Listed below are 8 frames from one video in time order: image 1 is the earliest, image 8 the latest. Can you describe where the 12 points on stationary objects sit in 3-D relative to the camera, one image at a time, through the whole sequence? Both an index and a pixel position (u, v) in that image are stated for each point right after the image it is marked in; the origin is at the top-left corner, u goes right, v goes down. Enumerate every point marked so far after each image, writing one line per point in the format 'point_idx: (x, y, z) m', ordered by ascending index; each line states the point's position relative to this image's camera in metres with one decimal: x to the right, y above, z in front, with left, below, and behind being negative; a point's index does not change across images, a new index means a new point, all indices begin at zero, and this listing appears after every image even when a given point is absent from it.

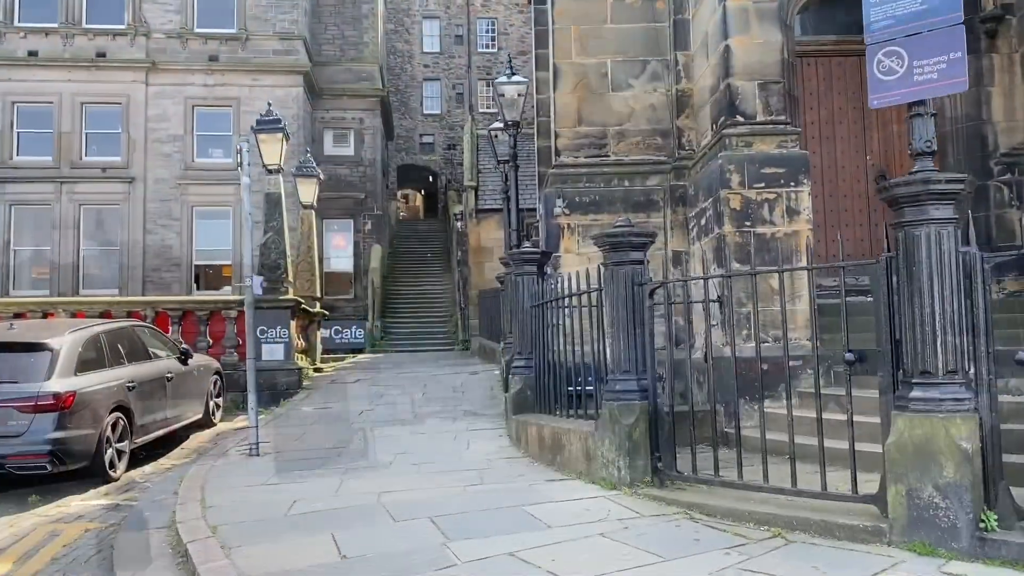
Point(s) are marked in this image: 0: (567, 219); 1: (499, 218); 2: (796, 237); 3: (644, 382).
0: (+0.5, +0.6, +8.2) m
1: (-0.3, +1.5, +18.3) m
2: (+2.2, +0.4, +6.9) m
3: (+0.7, -0.5, +4.9) m
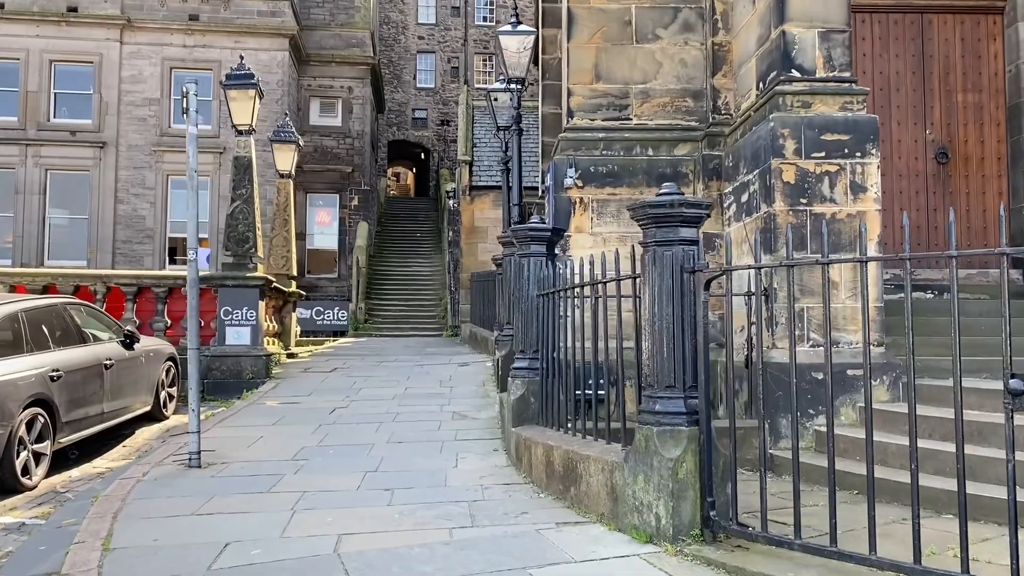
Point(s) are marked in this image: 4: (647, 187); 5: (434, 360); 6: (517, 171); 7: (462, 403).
0: (+0.5, +0.7, +7.0) m
1: (-0.3, +1.8, +17.0) m
2: (+2.3, +0.4, +5.7) m
3: (+0.8, -0.5, +3.7) m
4: (+1.1, +0.8, +7.0) m
5: (-1.1, -1.0, +12.6) m
6: (0.0, +1.2, +8.6) m
7: (-0.5, -1.1, +8.2) m
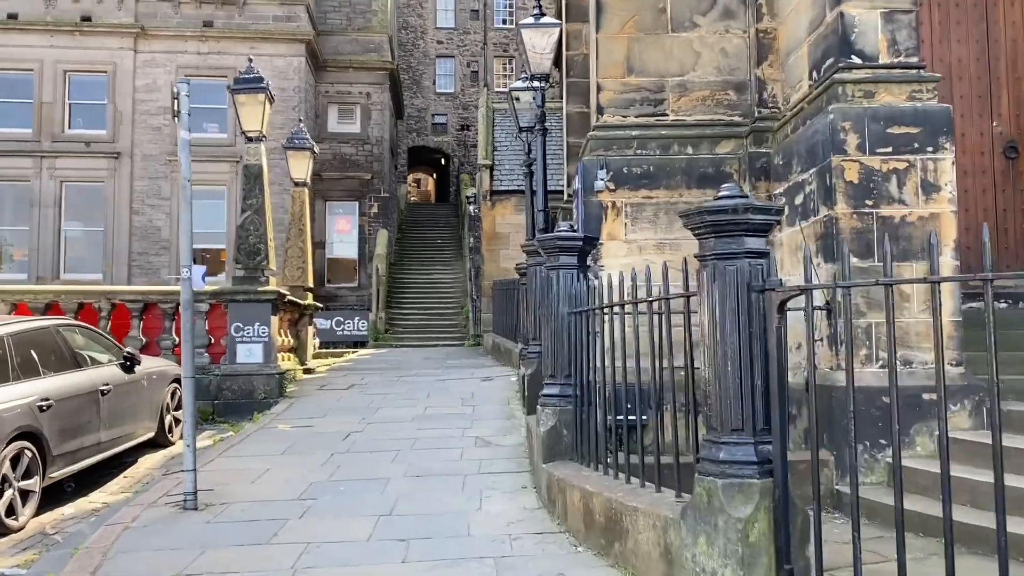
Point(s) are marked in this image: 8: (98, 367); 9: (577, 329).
0: (+0.7, +0.6, +6.4) m
1: (+0.1, +1.6, +16.4) m
2: (+2.4, +0.4, +5.0) m
3: (+0.9, -0.6, +3.1) m
4: (+1.3, +0.7, +6.4) m
5: (-0.8, -1.2, +12.0) m
6: (+0.3, +1.1, +8.0) m
7: (-0.2, -1.2, +7.6) m
8: (-3.3, -0.6, +7.0) m
9: (+0.4, -0.2, +4.9) m
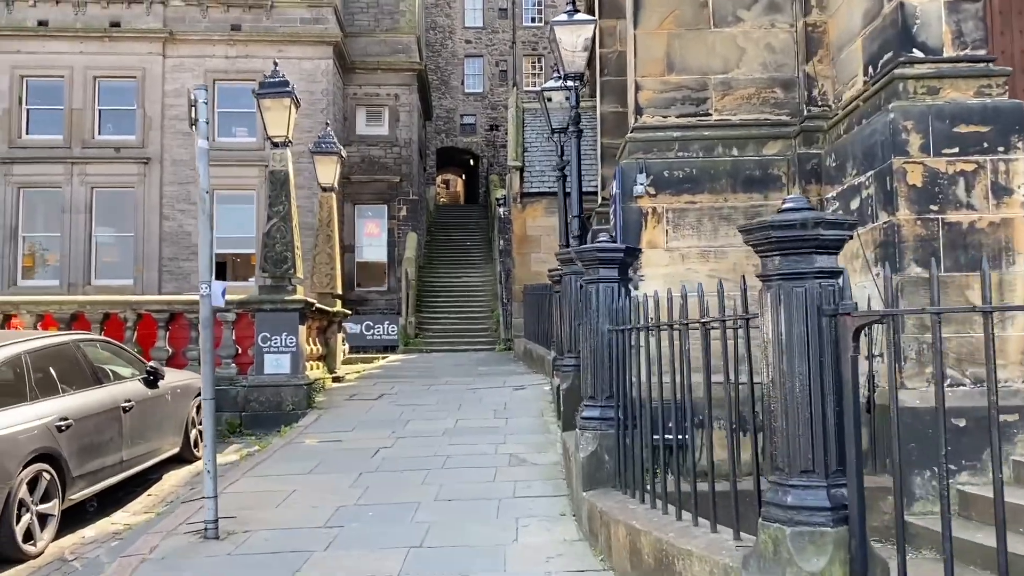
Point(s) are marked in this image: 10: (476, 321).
0: (+1.0, +0.6, +6.0) m
1: (+0.7, +1.6, +16.1) m
2: (+2.6, +0.3, +4.6) m
3: (+1.0, -0.6, +2.7) m
4: (+1.5, +0.7, +6.0) m
5: (-0.3, -1.2, +11.7) m
6: (+0.6, +1.1, +7.6) m
7: (+0.1, -1.3, +7.3) m
8: (-3.1, -0.7, +6.8) m
9: (+0.6, -0.3, +4.5) m
10: (-0.8, -0.7, +20.0) m
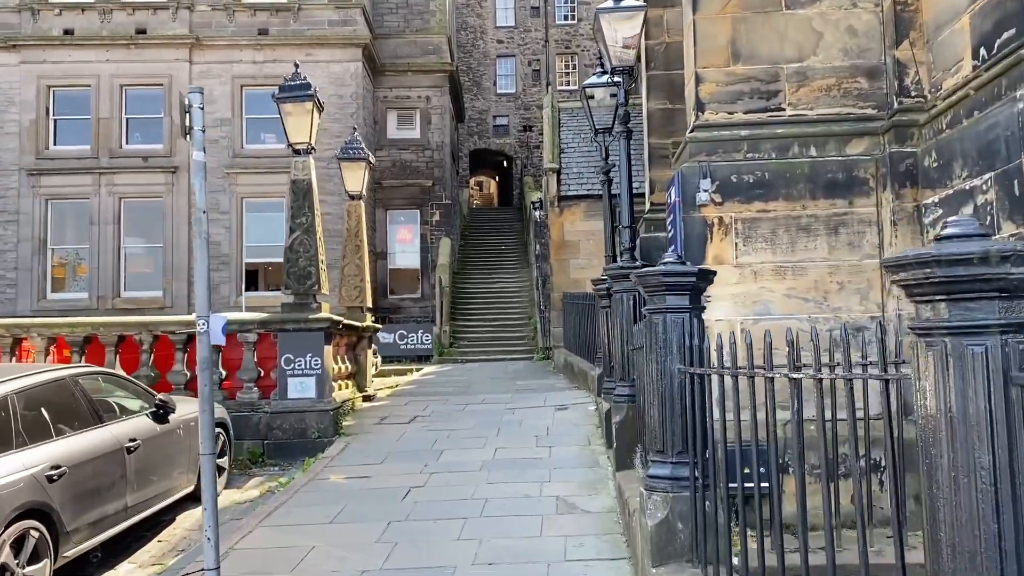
0: (+1.2, +0.4, +5.3) m
1: (+1.3, +1.4, +15.3) m
2: (+2.8, +0.2, +3.8) m
3: (+1.2, -0.8, +1.9) m
4: (+1.8, +0.5, +5.2) m
5: (+0.2, -1.4, +11.0) m
6: (+0.9, +0.9, +6.9) m
7: (+0.4, -1.4, +6.5) m
8: (-2.7, -0.9, +6.2) m
9: (+0.8, -0.4, +3.8) m
10: (0.0, -0.9, +19.3) m
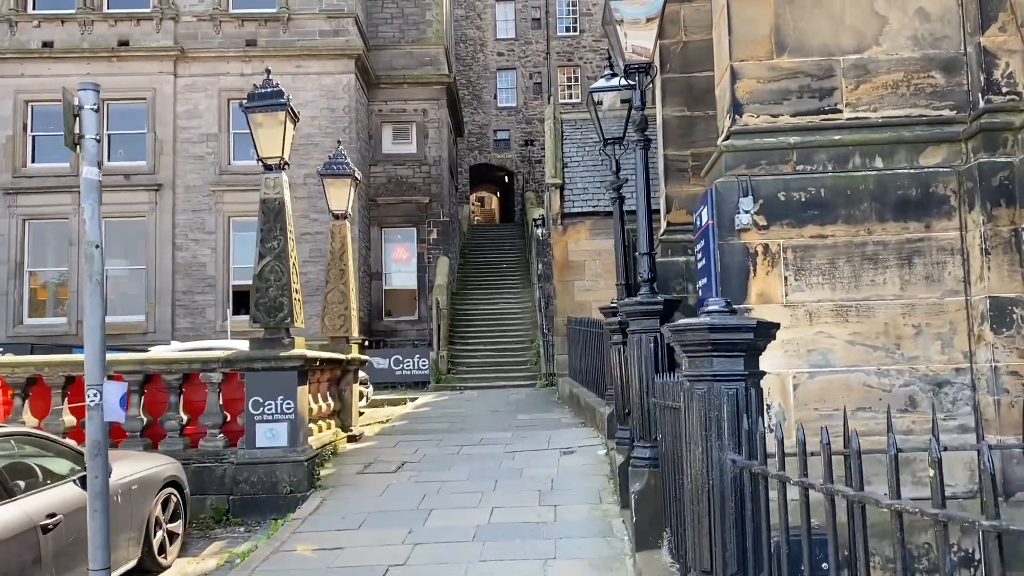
0: (+1.2, +0.2, +4.2) m
1: (+1.3, +1.0, +14.3) m
2: (+2.8, 0.0, +2.7) m
3: (+1.1, -0.9, +0.9) m
4: (+1.7, +0.3, +4.2) m
5: (+0.2, -1.7, +9.9) m
6: (+0.9, +0.7, +5.8) m
7: (+0.4, -1.7, +5.5) m
8: (-2.8, -1.2, +5.2) m
9: (+0.8, -0.6, +2.7) m
10: (0.0, -1.4, +18.2) m
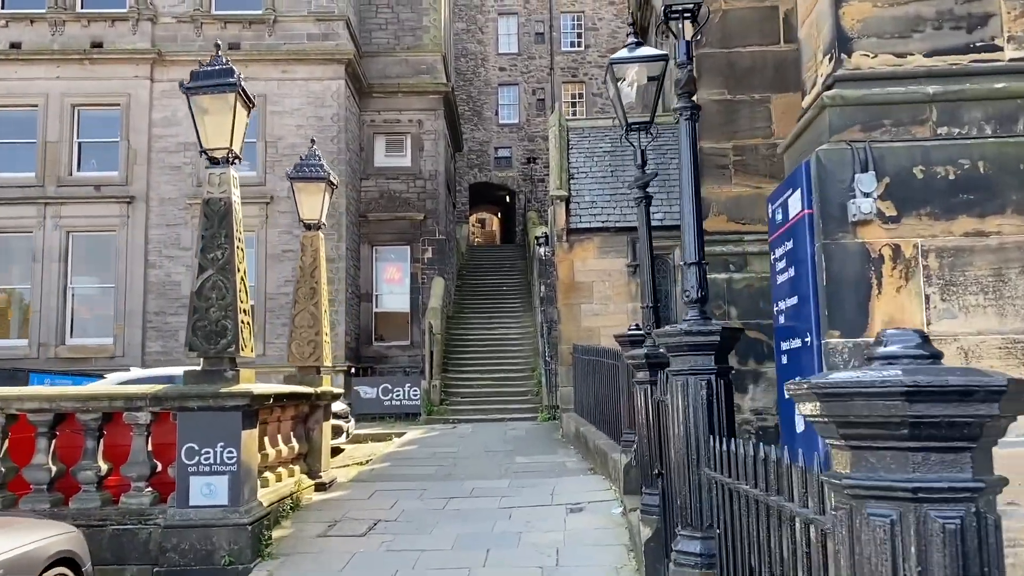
0: (+1.2, +0.2, +2.8) m
1: (+1.3, +0.7, +12.9) m
2: (+2.8, 0.0, +1.3) m
3: (+1.1, -0.9, -0.6) m
4: (+1.7, +0.2, +2.7) m
5: (+0.2, -1.9, +8.4) m
6: (+0.8, +0.6, +4.4) m
7: (+0.4, -1.8, +3.9) m
8: (-2.8, -1.2, +3.7) m
9: (+0.7, -0.7, +1.2) m
10: (0.0, -1.8, +16.7) m
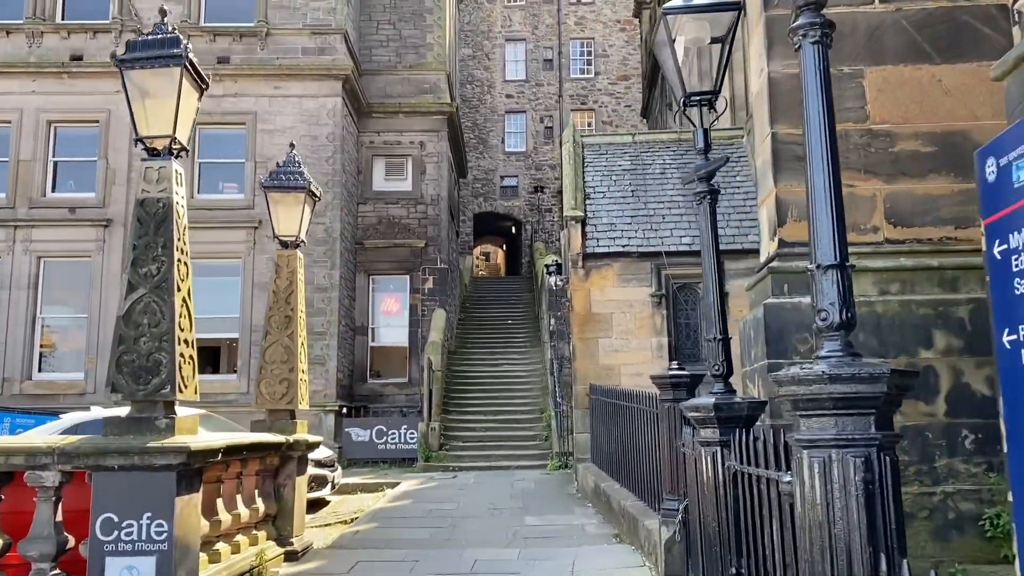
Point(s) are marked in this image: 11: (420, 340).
0: (+1.3, +0.1, +1.4) m
1: (+1.4, +0.3, +11.5) m
2: (+2.8, 0.0, -0.1) m
3: (+1.2, -0.8, -2.0) m
4: (+1.8, +0.2, +1.3) m
5: (+0.2, -2.2, +6.9) m
6: (+0.9, +0.5, +3.0) m
7: (+0.4, -1.8, +2.5) m
8: (-2.7, -1.3, +2.2) m
9: (+0.8, -0.6, -0.2) m
10: (+0.1, -2.4, +15.2) m
11: (-1.9, -1.1, +18.1) m
